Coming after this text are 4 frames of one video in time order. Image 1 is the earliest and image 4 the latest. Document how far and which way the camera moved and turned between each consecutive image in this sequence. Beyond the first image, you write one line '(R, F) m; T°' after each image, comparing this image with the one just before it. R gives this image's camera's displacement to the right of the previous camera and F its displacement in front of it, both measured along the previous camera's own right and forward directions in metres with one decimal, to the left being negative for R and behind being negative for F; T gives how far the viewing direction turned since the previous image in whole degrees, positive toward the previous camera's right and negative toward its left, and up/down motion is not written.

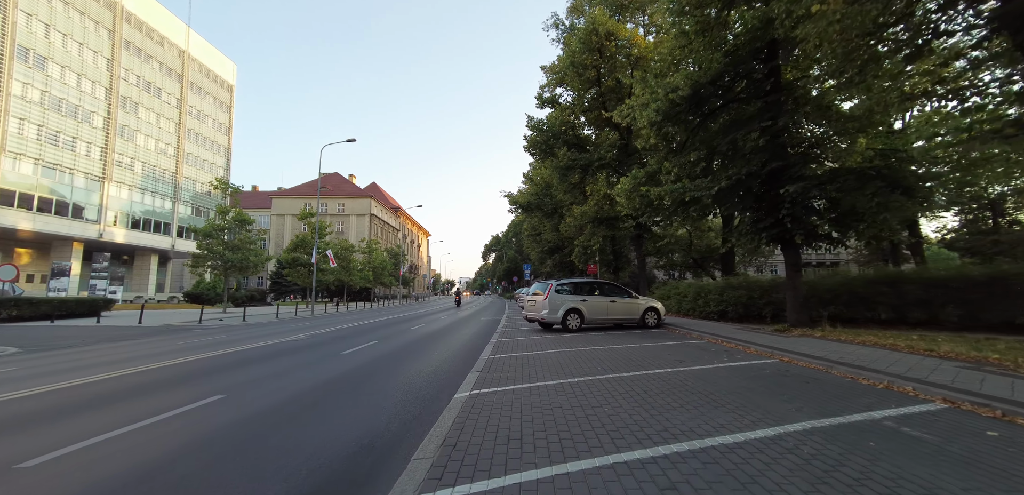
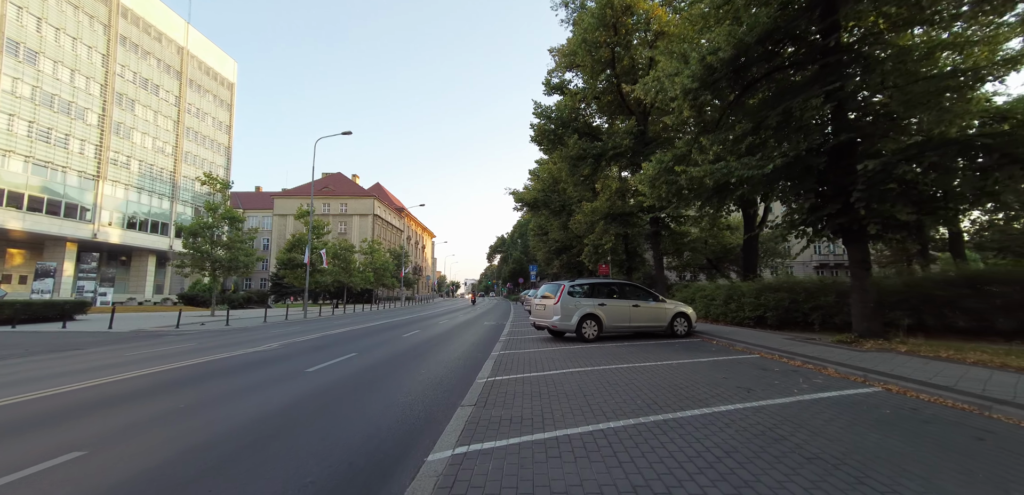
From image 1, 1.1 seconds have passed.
(0.0, +1.7) m; -1°
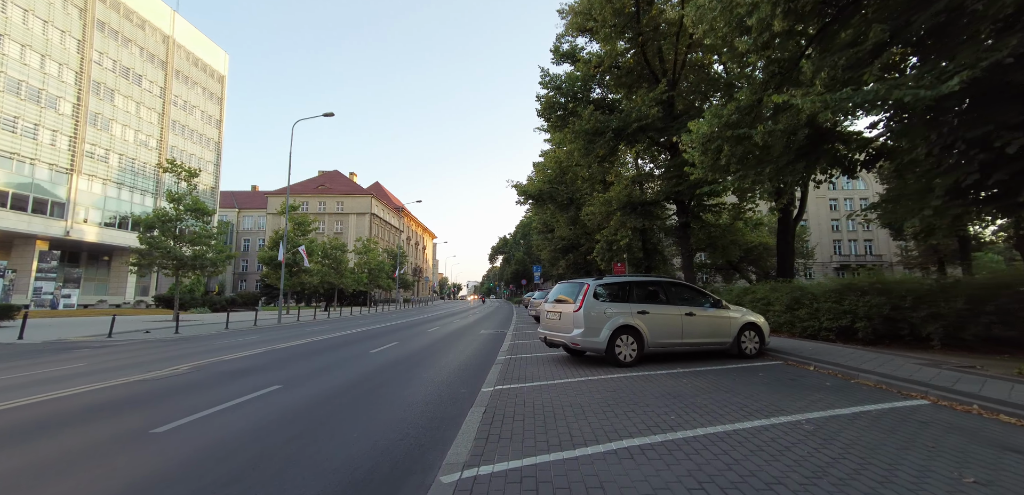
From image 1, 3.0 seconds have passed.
(0.0, +3.0) m; 0°
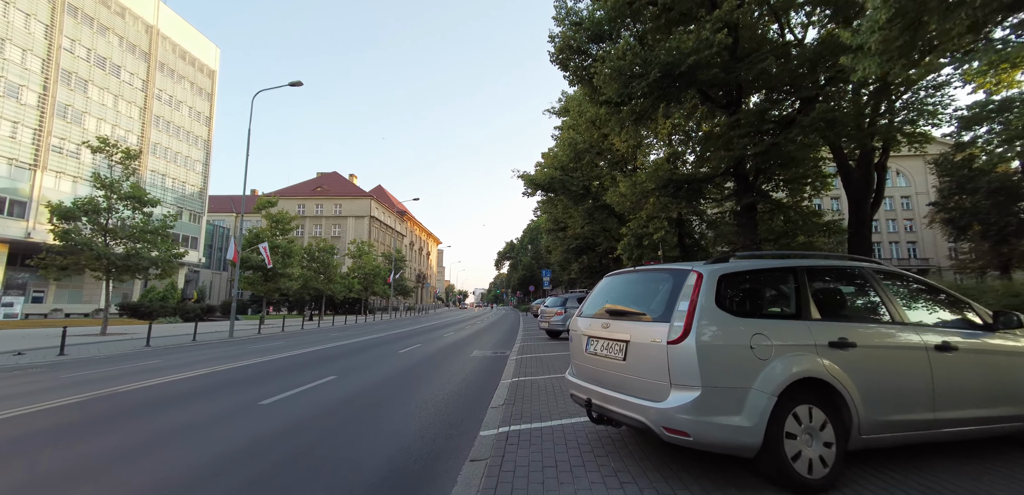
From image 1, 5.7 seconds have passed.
(+0.1, +4.3) m; -1°
